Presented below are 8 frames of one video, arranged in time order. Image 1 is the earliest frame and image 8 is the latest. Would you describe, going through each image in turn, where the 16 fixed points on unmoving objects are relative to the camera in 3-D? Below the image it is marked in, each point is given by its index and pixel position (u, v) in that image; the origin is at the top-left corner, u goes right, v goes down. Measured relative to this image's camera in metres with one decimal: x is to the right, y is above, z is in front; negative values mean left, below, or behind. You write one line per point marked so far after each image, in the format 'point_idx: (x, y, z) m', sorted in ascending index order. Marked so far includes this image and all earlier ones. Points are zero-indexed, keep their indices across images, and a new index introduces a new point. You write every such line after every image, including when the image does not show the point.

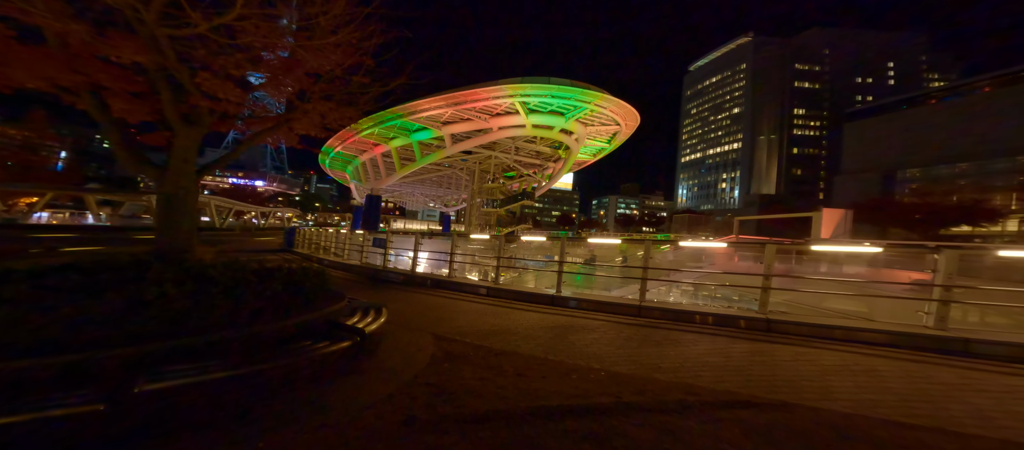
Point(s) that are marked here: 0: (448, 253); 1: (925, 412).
0: (-1.9, -0.9, +11.8) m
1: (+2.9, -1.3, +2.6) m
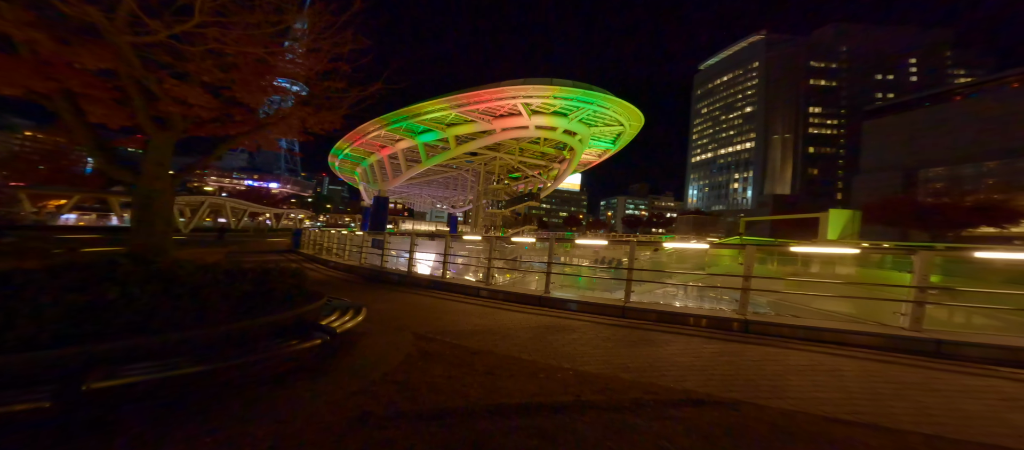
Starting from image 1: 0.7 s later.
0: (-2.2, -0.9, +11.9) m
1: (+2.6, -1.4, +2.7) m
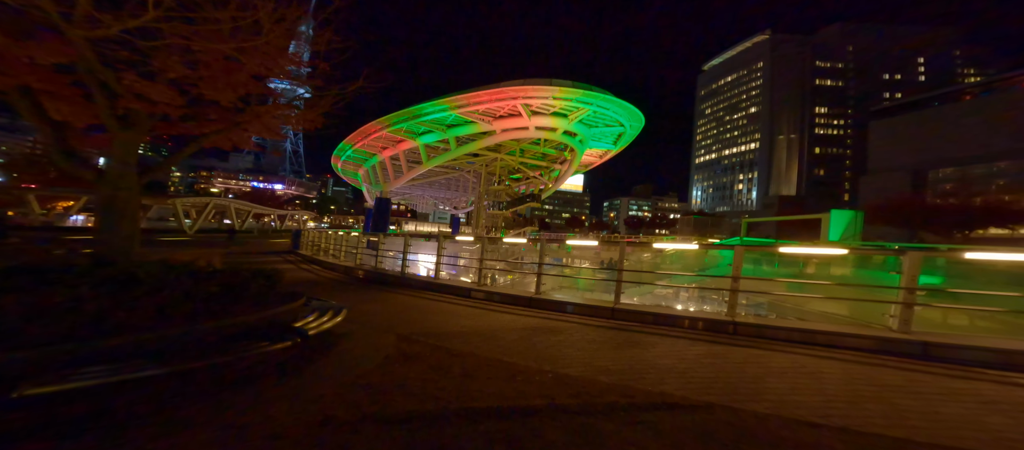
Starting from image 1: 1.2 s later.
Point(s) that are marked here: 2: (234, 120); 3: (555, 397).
0: (-2.4, -1.0, +11.8) m
1: (+2.4, -1.4, +2.7) m
2: (-3.8, +1.4, +5.0) m
3: (+0.4, -1.4, +3.0) m
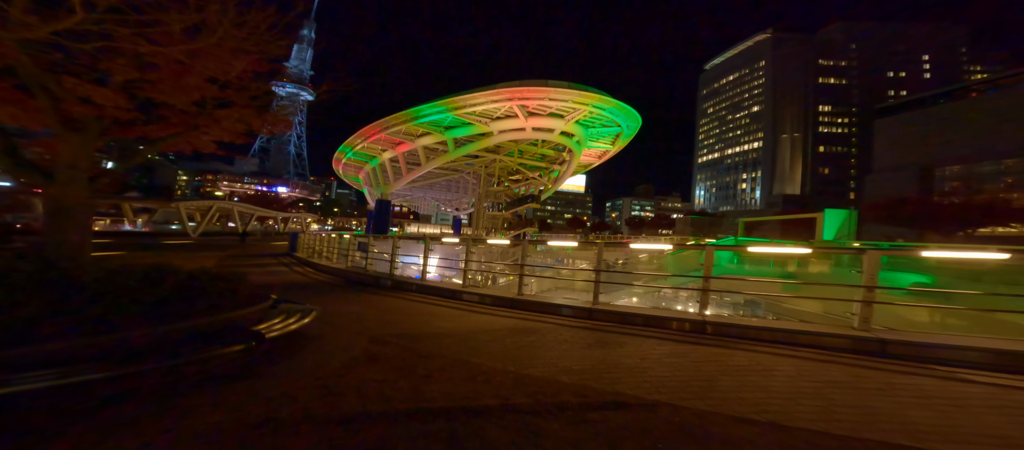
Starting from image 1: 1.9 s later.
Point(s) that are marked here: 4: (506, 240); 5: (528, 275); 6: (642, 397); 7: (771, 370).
0: (-2.9, -1.0, +11.9) m
1: (+2.0, -1.4, +2.8) m
2: (-4.2, +1.4, +5.0) m
3: (0.0, -1.4, +3.0) m
4: (-0.1, -0.4, +10.3) m
5: (+0.4, -1.2, +8.8) m
6: (+1.1, -1.5, +3.2) m
7: (+2.6, -1.5, +3.7) m
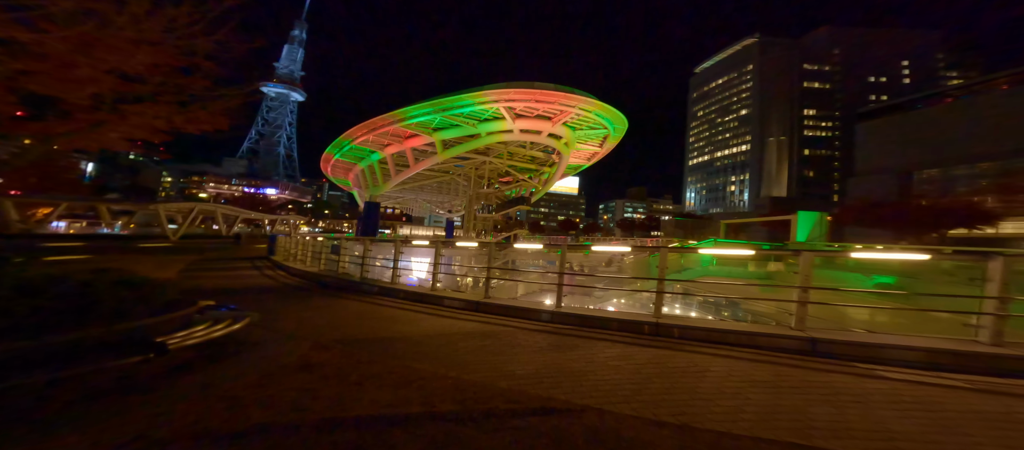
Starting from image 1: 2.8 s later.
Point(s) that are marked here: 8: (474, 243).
0: (-3.9, -1.1, +11.7) m
1: (+1.4, -1.4, +2.8) m
2: (-4.9, +1.3, +4.8) m
3: (-0.6, -1.4, +3.0) m
4: (-1.0, -0.5, +10.3) m
5: (-0.5, -1.3, +8.8) m
6: (+0.5, -1.5, +3.2) m
7: (+2.0, -1.5, +3.8) m
8: (-1.0, -0.5, +10.1) m
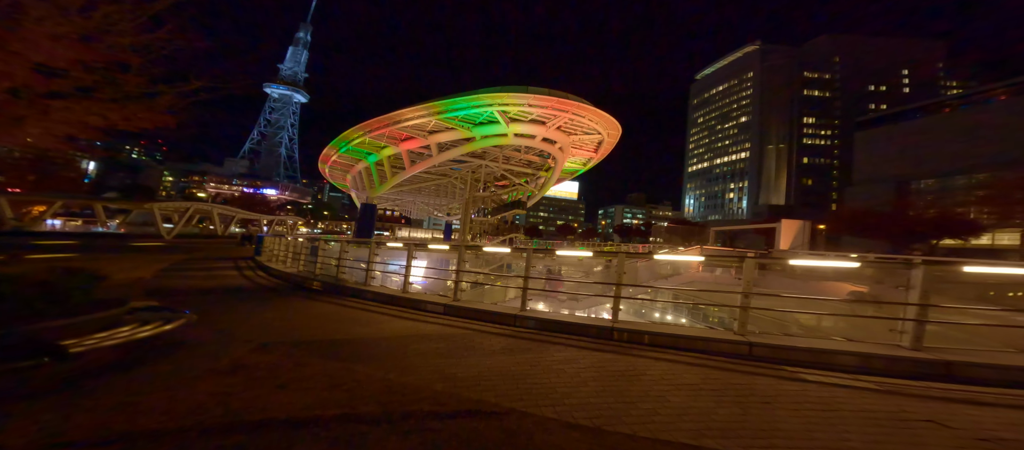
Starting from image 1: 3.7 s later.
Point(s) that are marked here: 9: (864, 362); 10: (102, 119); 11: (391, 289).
0: (-4.7, -1.1, +11.6) m
1: (+0.8, -1.5, +2.9) m
2: (-5.5, +1.4, +4.7) m
3: (-1.2, -1.5, +3.0) m
4: (-1.8, -0.6, +10.2) m
5: (-1.2, -1.4, +8.8) m
6: (-0.1, -1.5, +3.2) m
7: (+1.3, -1.6, +3.9) m
8: (-1.8, -0.6, +10.1) m
9: (+3.9, -1.5, +4.1) m
10: (-4.4, +1.1, +4.0) m
11: (-3.4, -1.8, +10.5) m
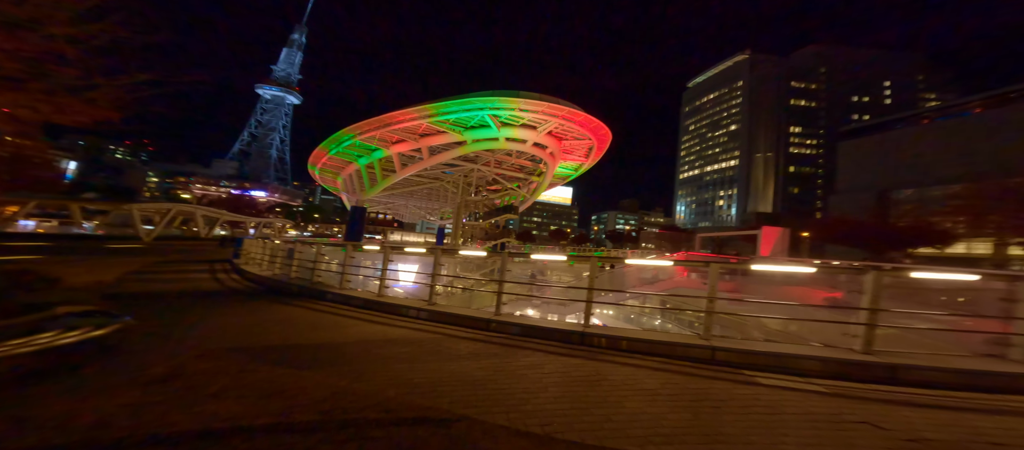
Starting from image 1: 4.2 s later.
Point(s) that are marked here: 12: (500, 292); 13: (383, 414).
0: (-5.4, -1.2, +11.3) m
1: (+0.4, -1.5, +2.8) m
2: (-5.9, +1.4, +4.4) m
3: (-1.6, -1.5, +2.8) m
4: (-2.5, -0.7, +10.1) m
5: (-1.8, -1.4, +8.6) m
6: (-0.5, -1.6, +3.1) m
7: (+0.9, -1.6, +3.8) m
8: (-2.5, -0.6, +9.9) m
9: (+3.5, -1.6, +4.1) m
10: (-4.8, +1.2, +3.8) m
11: (-4.1, -1.9, +10.3) m
12: (-0.3, -1.4, +7.8) m
13: (-1.0, -1.5, +3.0) m
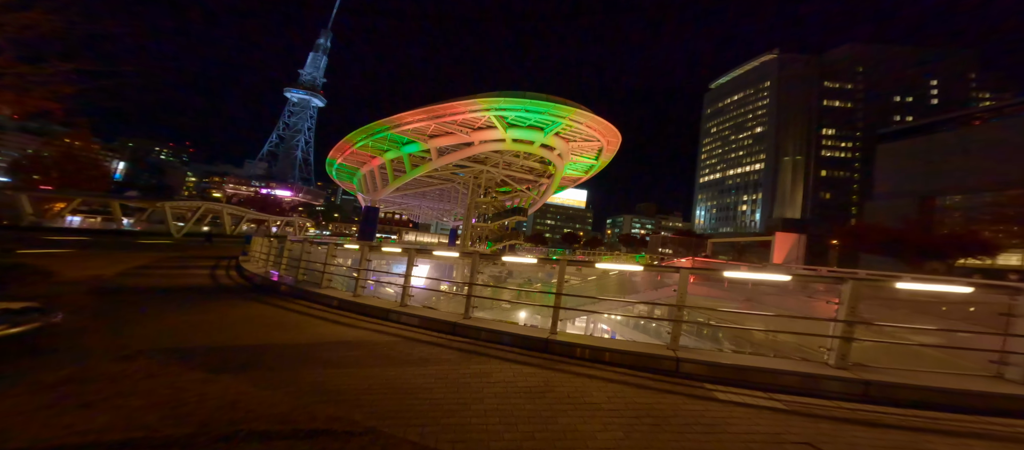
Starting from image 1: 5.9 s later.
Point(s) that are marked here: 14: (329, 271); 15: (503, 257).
0: (-5.9, -1.1, +11.0) m
1: (-0.2, -1.4, +2.5) m
2: (-6.5, +1.5, +4.1) m
3: (-2.2, -1.4, +2.5) m
4: (-3.0, -0.6, +9.8) m
5: (-2.4, -1.4, +8.3) m
6: (-1.1, -1.5, +2.8) m
7: (+0.3, -1.6, +3.5) m
8: (-3.0, -0.6, +9.6) m
9: (+2.9, -1.6, +3.7) m
10: (-5.4, +1.3, +3.5) m
11: (-4.6, -1.8, +10.0) m
12: (-0.8, -1.4, +7.5) m
13: (-1.6, -1.4, +2.6) m
14: (-5.9, -1.4, +11.2) m
15: (-0.1, -0.6, +7.6) m
